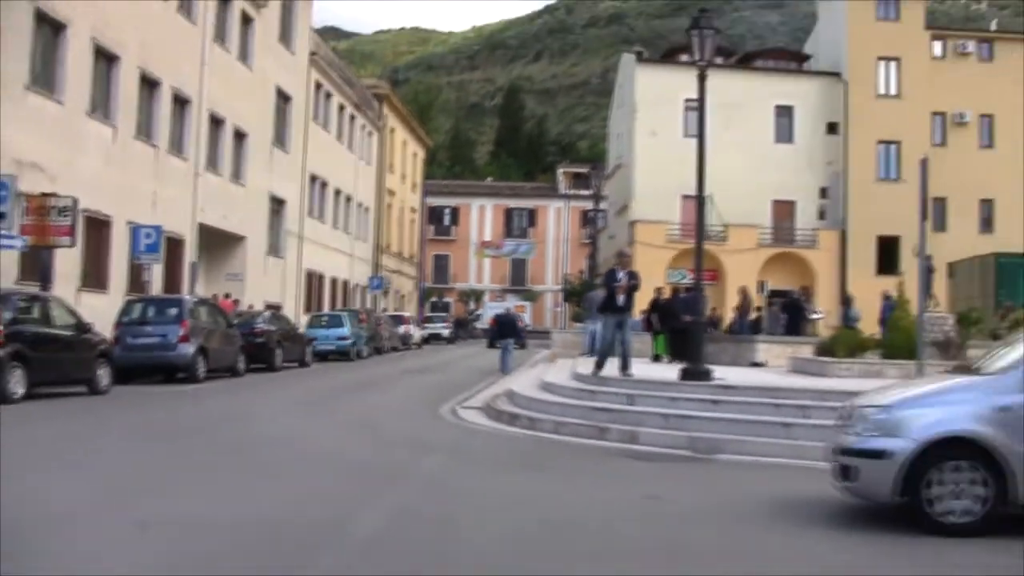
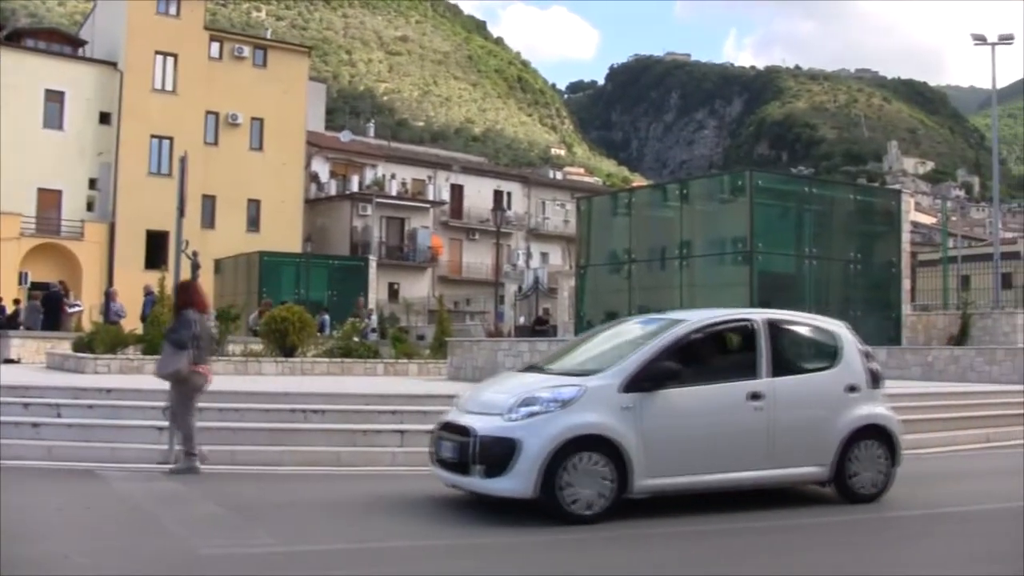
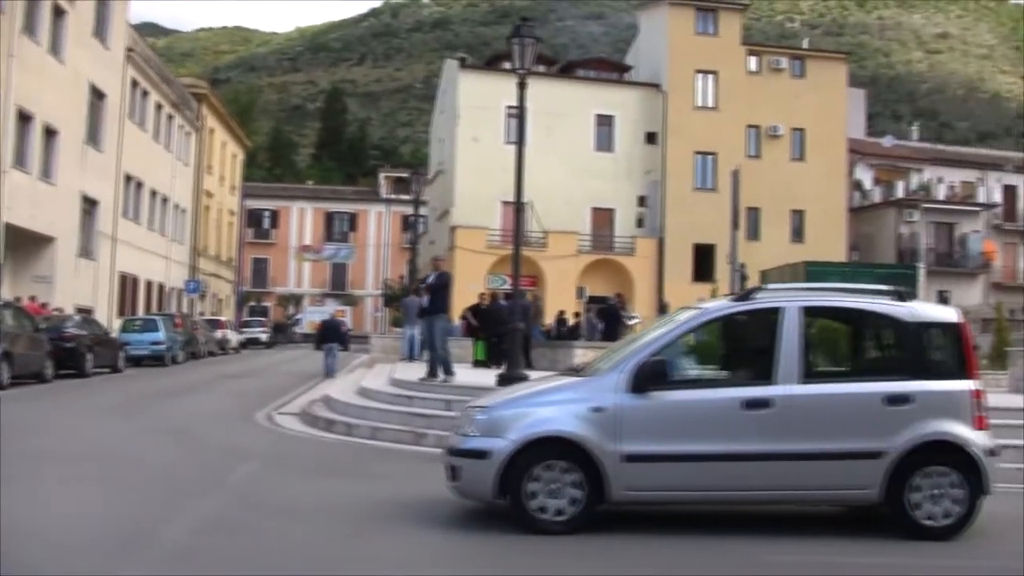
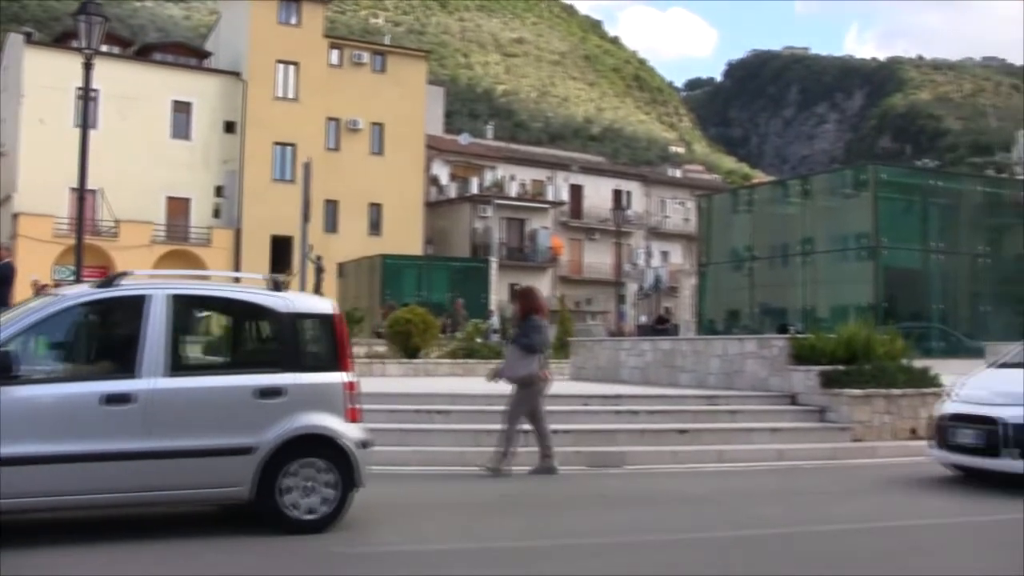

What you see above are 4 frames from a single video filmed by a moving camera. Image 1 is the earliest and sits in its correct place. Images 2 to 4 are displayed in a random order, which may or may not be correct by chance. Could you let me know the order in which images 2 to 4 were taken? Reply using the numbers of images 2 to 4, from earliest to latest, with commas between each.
3, 4, 2
